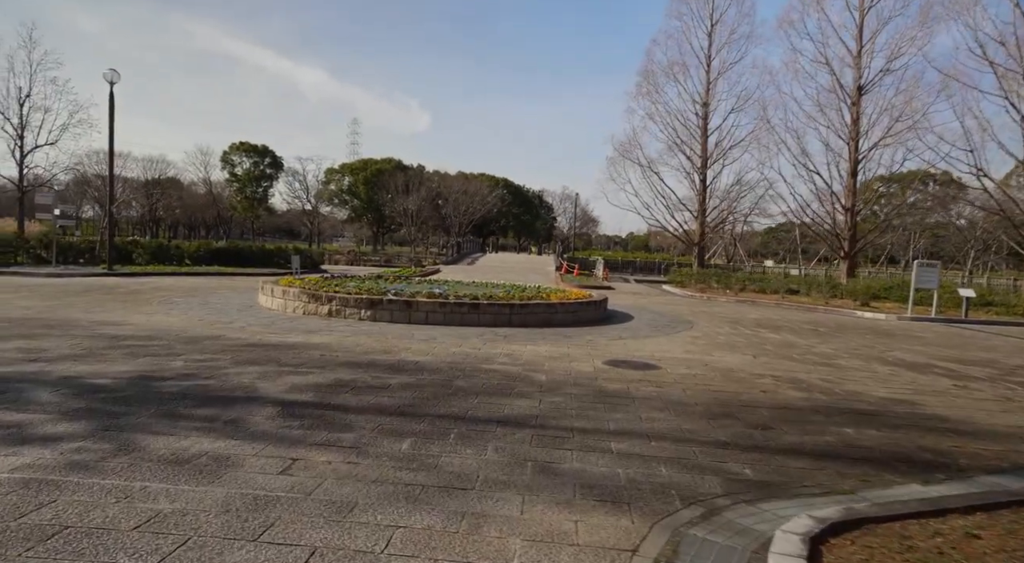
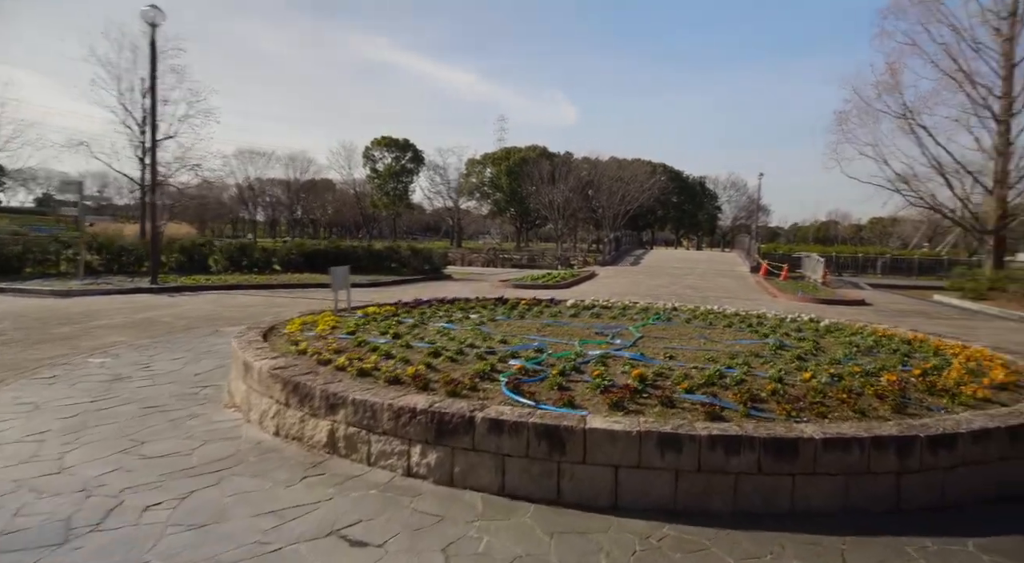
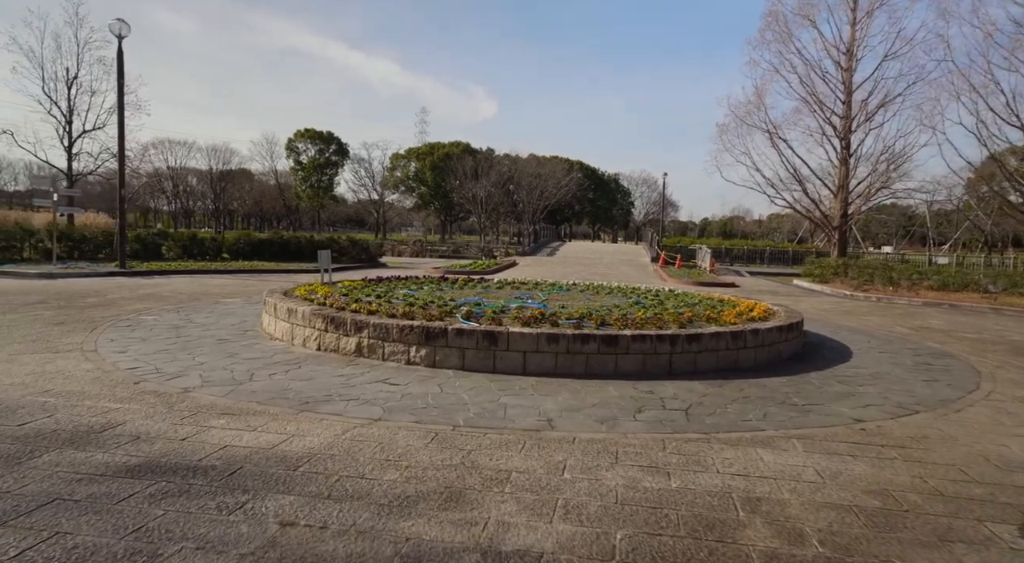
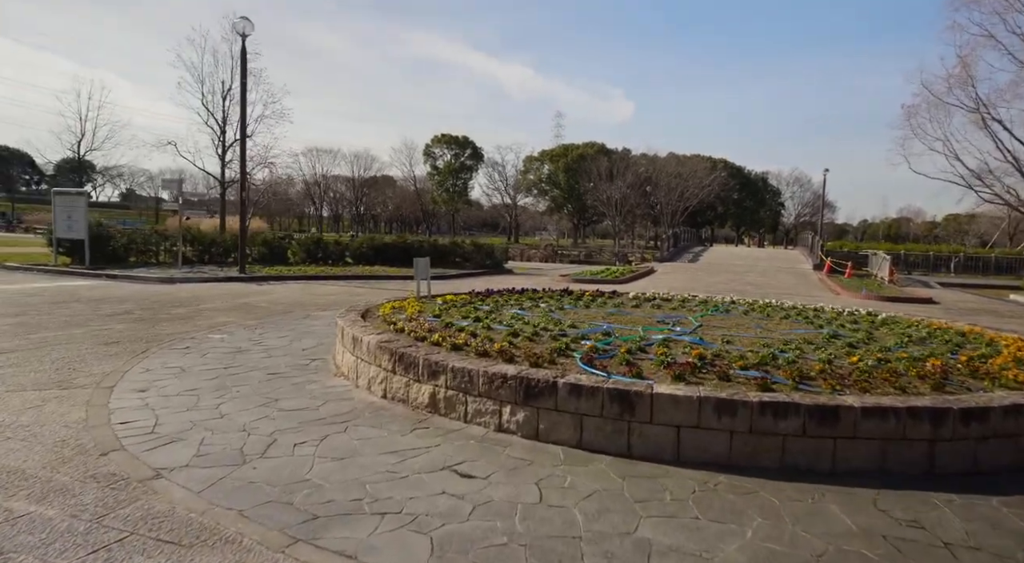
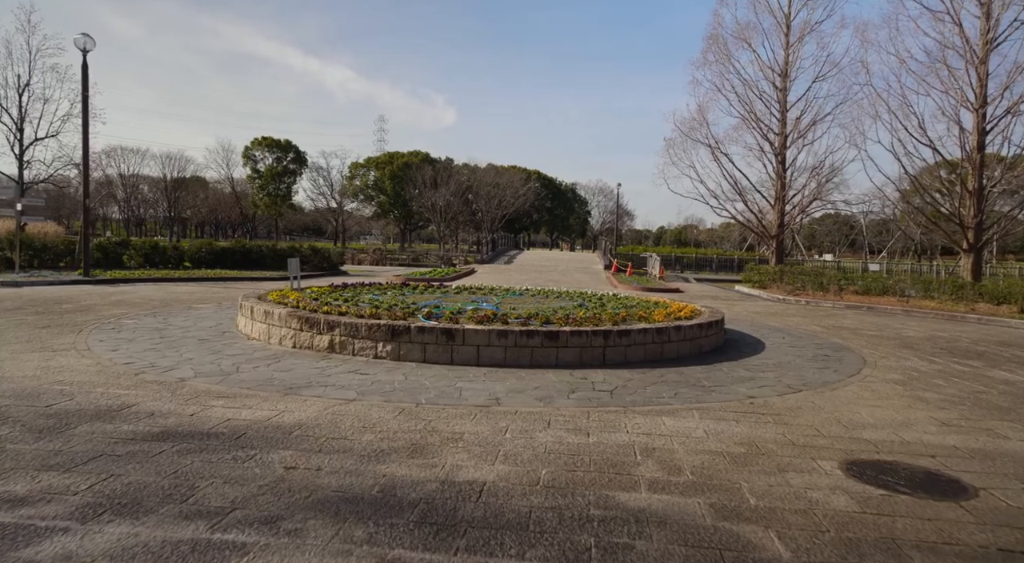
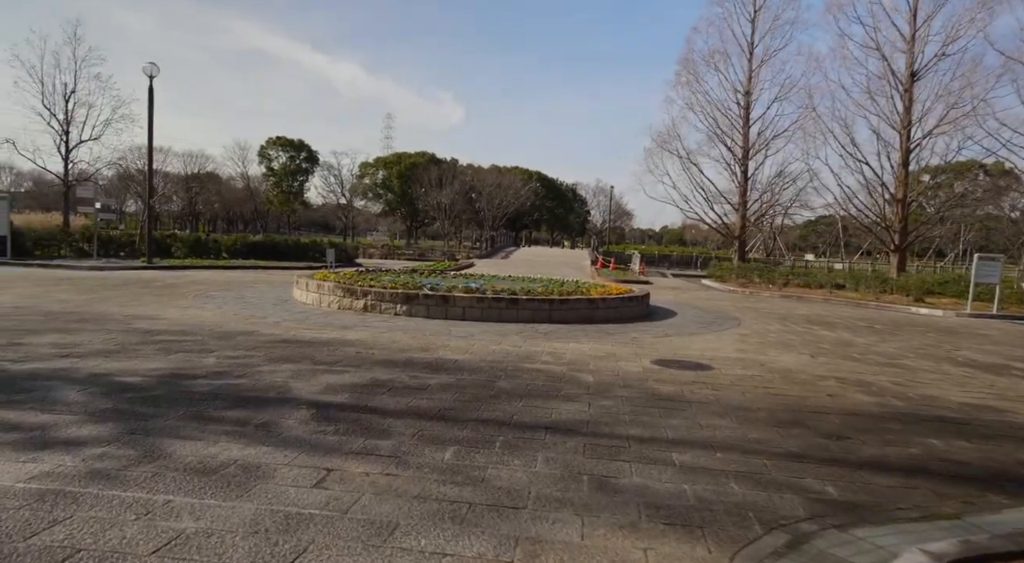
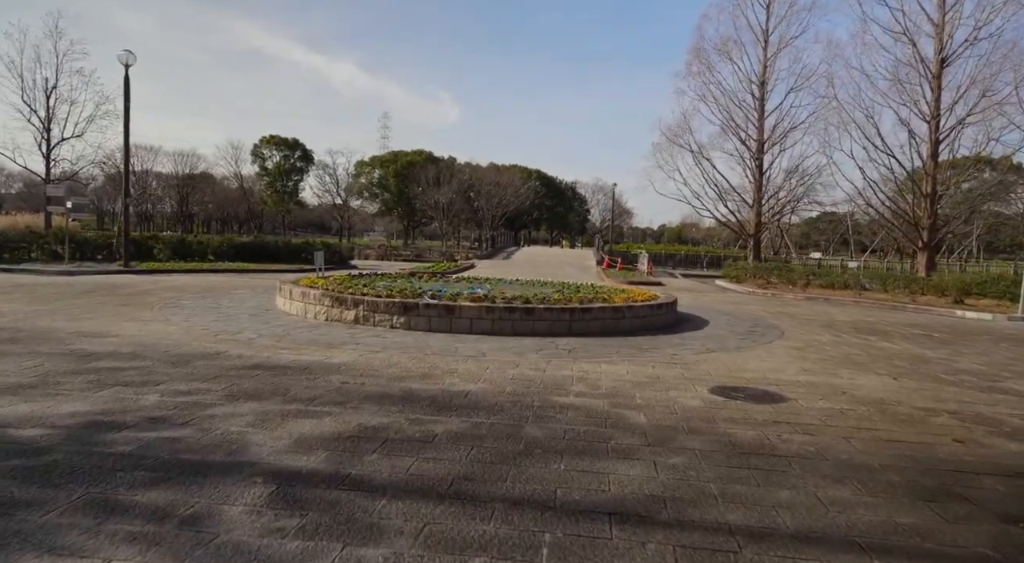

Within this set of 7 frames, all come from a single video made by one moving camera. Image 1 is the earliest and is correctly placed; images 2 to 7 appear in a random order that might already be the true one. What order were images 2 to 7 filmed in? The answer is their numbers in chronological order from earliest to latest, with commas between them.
6, 7, 5, 3, 4, 2
